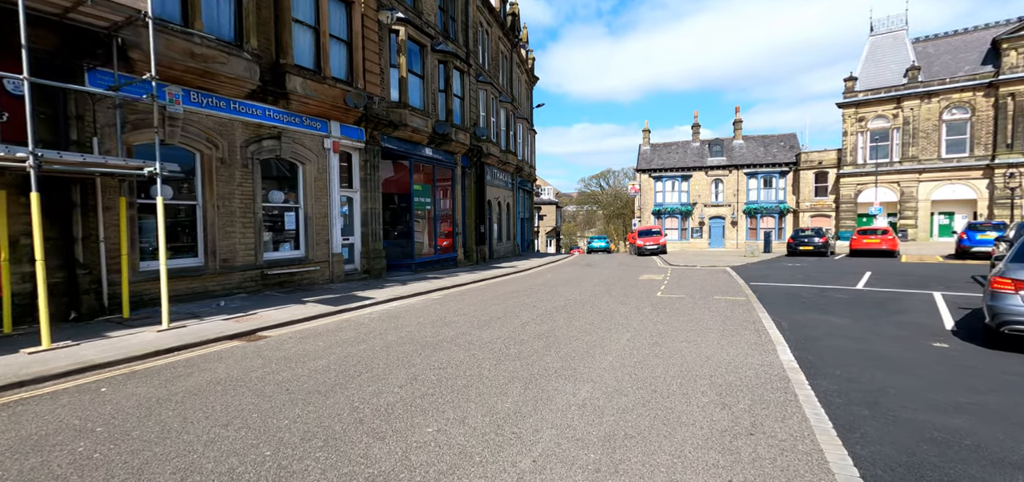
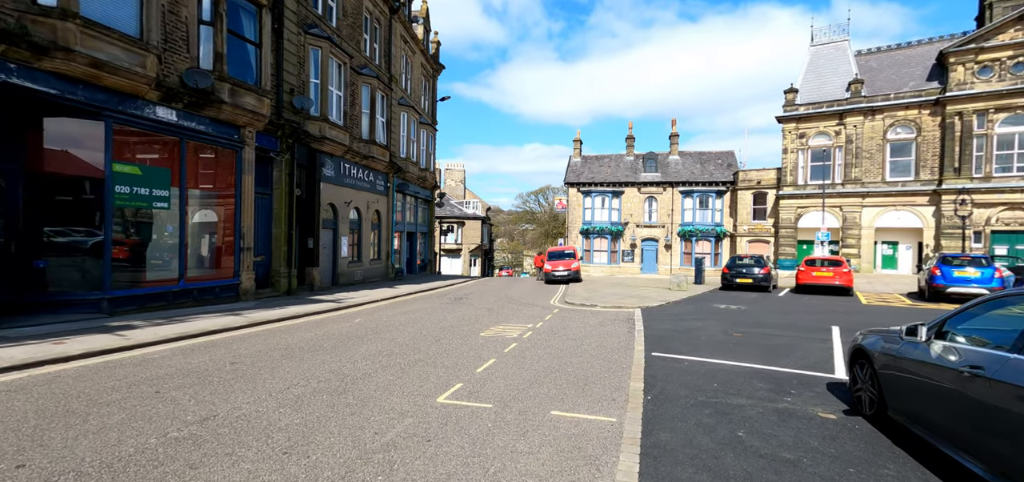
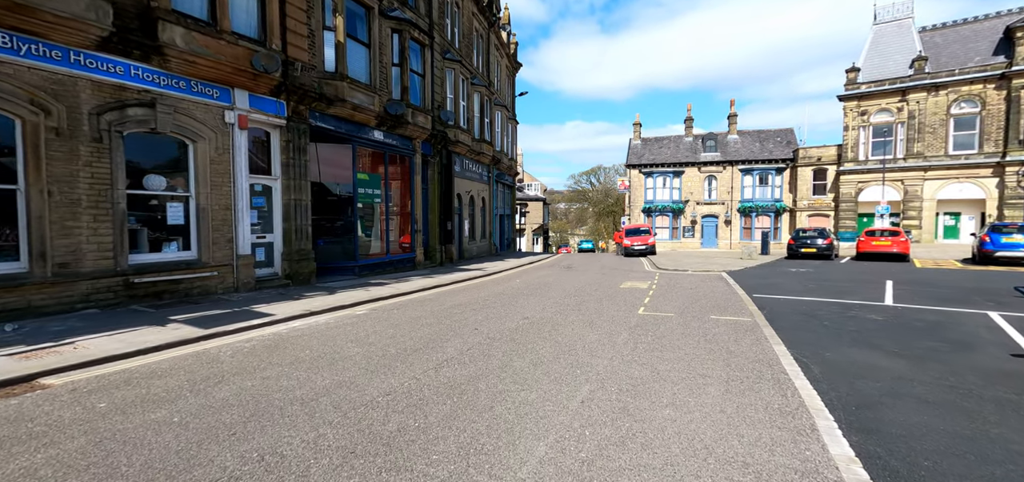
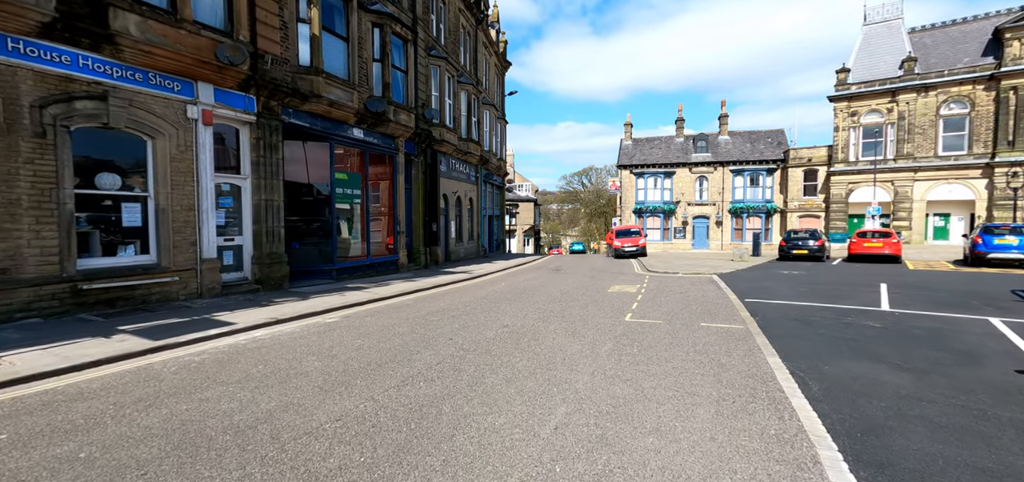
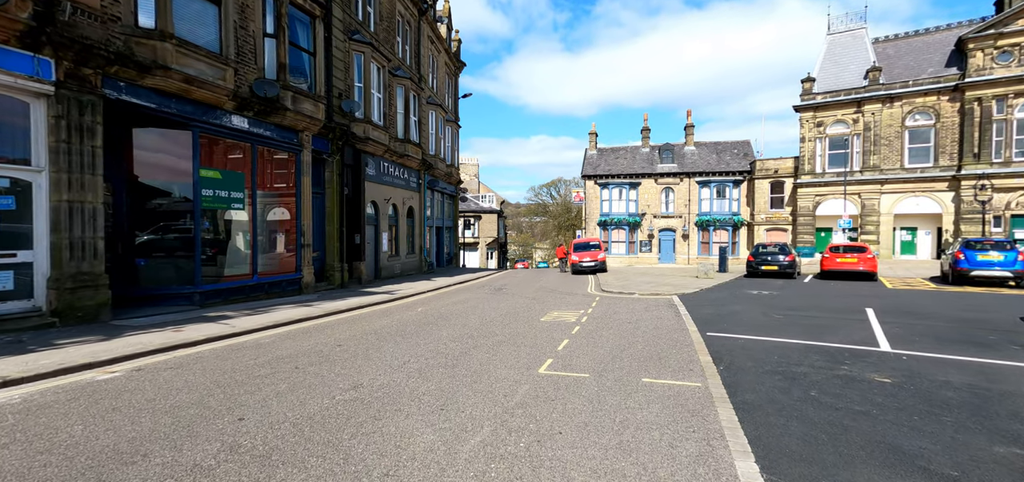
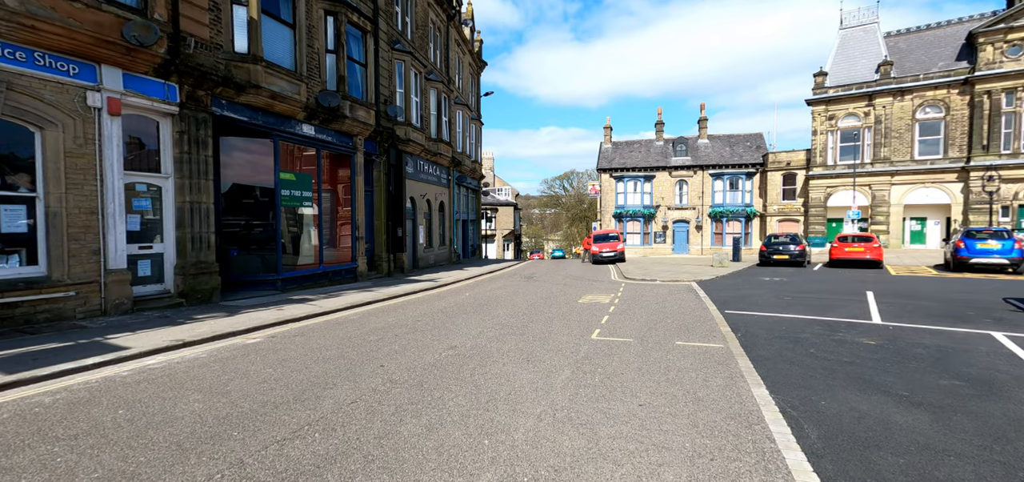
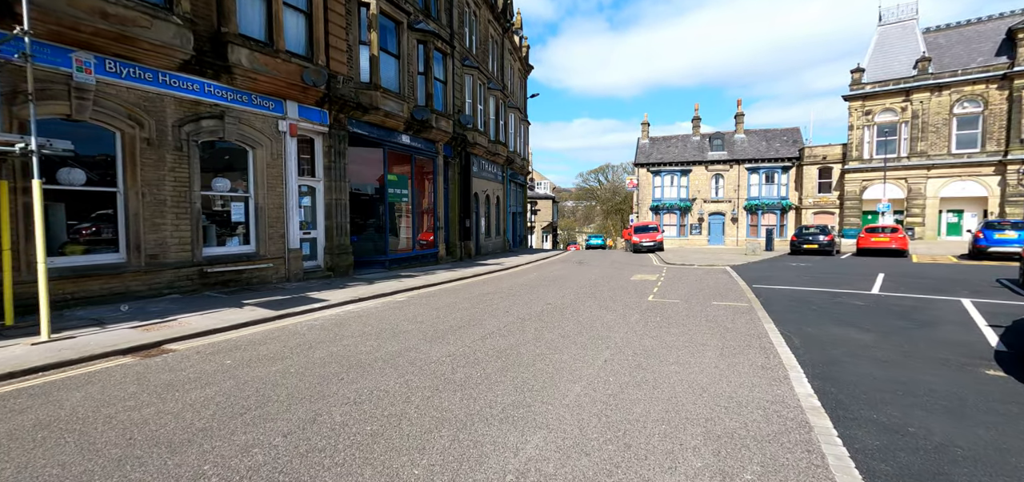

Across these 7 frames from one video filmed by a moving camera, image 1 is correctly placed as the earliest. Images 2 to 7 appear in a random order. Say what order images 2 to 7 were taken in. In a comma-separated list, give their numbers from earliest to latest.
7, 3, 4, 6, 5, 2
